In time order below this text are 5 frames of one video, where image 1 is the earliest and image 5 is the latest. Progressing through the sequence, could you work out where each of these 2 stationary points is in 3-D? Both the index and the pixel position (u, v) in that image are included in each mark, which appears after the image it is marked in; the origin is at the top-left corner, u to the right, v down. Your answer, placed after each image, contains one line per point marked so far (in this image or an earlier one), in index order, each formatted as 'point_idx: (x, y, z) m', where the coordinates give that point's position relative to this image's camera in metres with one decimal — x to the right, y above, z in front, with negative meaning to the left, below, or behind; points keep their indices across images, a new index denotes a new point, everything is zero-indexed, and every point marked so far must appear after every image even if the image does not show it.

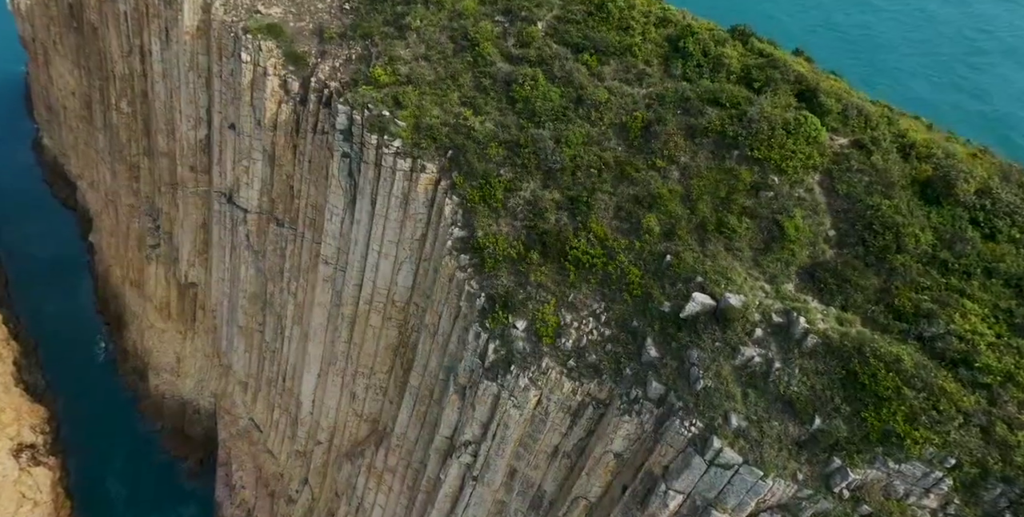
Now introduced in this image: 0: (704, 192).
0: (+4.0, +1.4, +14.2) m
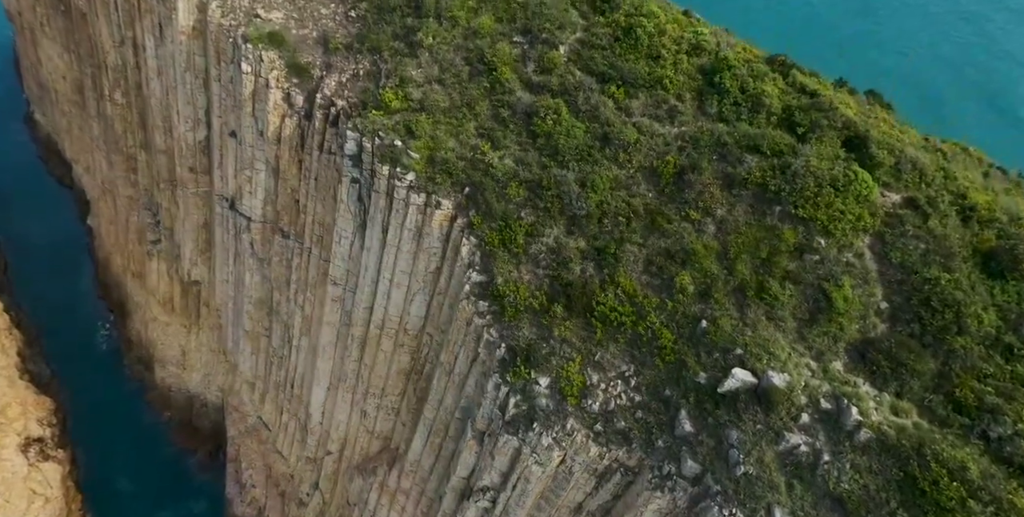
0: (+4.5, +0.2, +13.2) m
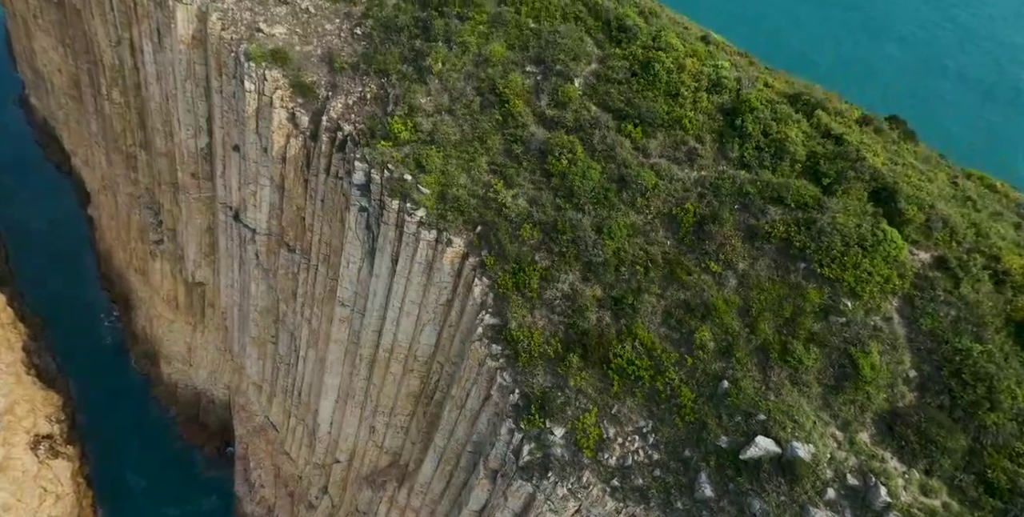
0: (+4.8, -0.9, +12.9) m
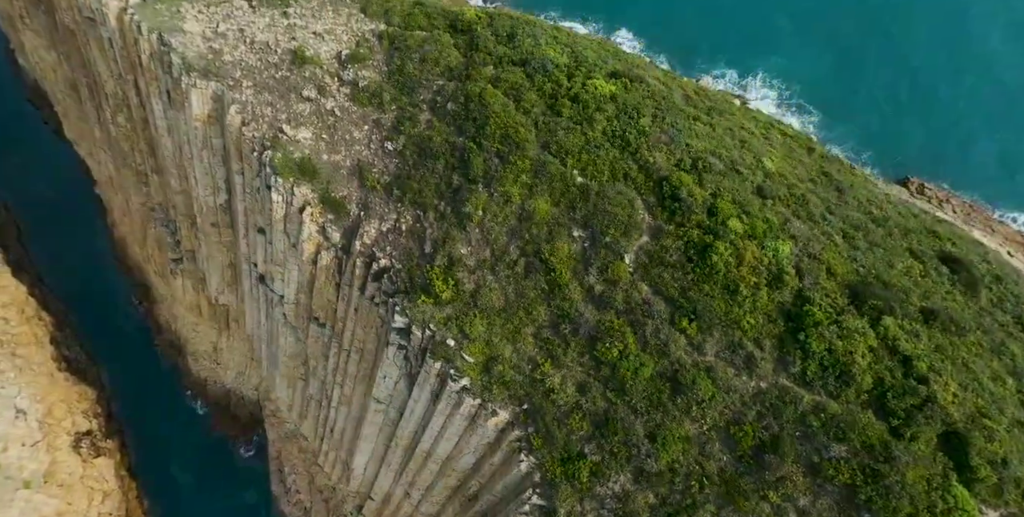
0: (+5.9, -5.6, +12.8) m
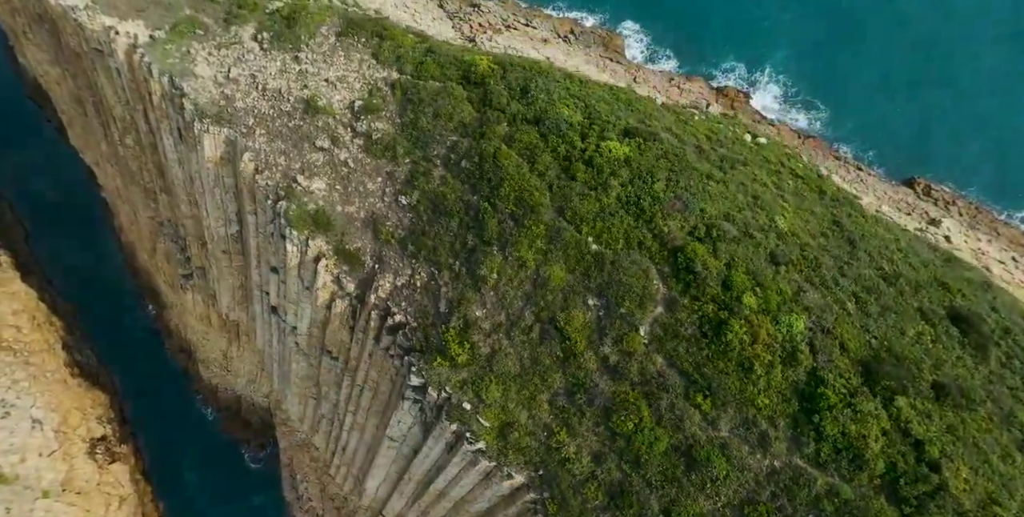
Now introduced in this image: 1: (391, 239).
0: (+6.3, -7.3, +13.1) m
1: (-3.5, +0.5, +19.6) m
